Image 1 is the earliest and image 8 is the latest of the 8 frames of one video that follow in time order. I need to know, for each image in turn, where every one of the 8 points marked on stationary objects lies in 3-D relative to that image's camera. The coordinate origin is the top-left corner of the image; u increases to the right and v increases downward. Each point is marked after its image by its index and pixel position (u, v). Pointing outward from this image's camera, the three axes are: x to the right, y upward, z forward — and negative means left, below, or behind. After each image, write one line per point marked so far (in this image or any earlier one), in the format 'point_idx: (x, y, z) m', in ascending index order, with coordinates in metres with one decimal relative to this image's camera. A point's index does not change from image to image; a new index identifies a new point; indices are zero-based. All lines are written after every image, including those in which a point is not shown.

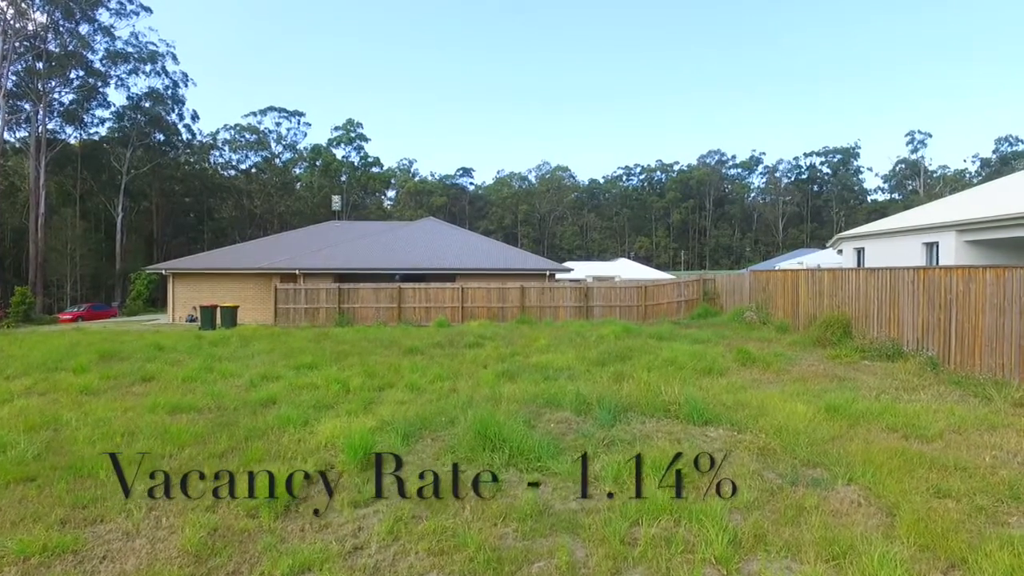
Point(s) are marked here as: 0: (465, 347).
0: (-0.8, -1.1, +11.1) m
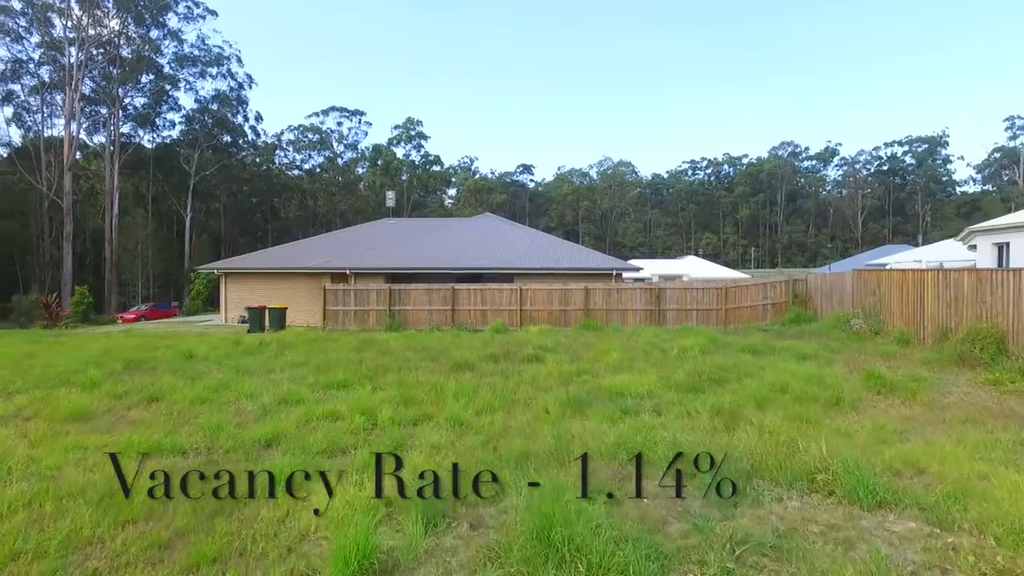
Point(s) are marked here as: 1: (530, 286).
0: (+0.2, -1.1, +9.4) m
1: (+0.5, 0.0, +18.1) m
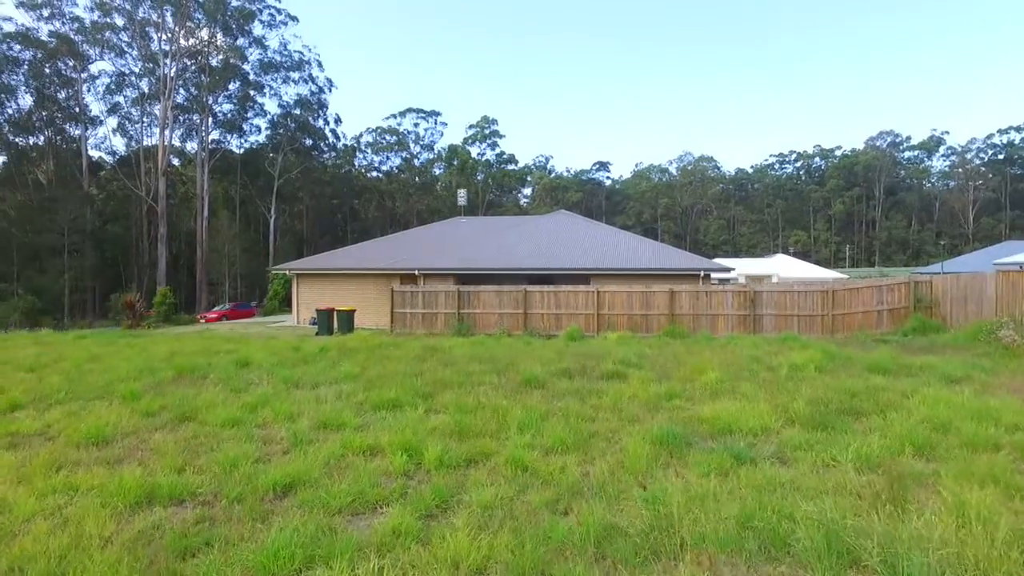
0: (+1.2, -1.2, +8.1) m
1: (+2.6, 0.0, +16.7) m
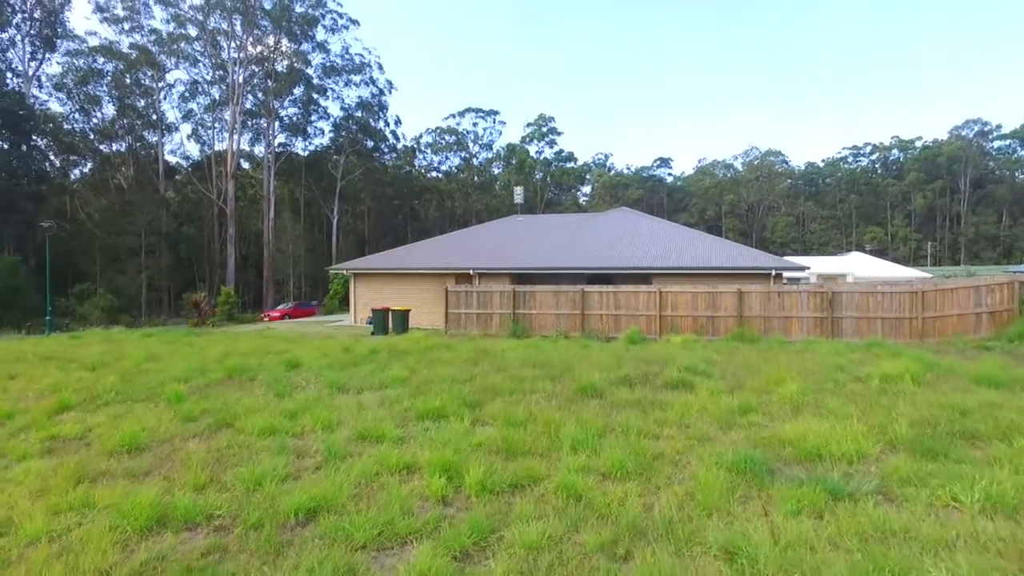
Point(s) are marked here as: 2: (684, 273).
0: (+1.8, -1.2, +7.4) m
1: (+4.0, 0.0, +15.8) m
2: (+5.4, +0.5, +19.8) m
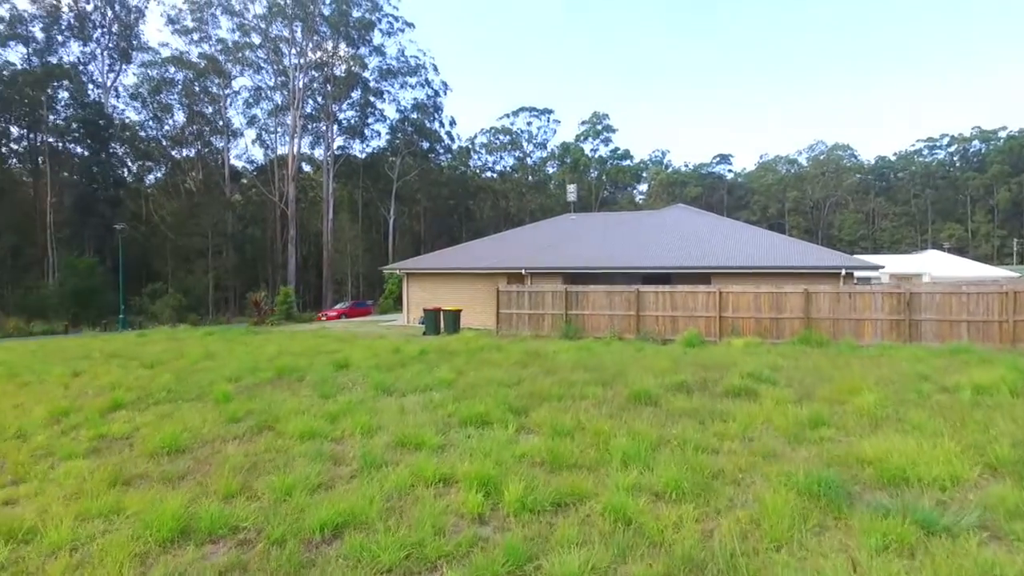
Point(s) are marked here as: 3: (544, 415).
0: (+2.4, -1.2, +6.9) m
1: (+5.2, 0.0, +15.0) m
2: (+7.0, +0.5, +18.9) m
3: (+0.3, -1.3, +6.3) m
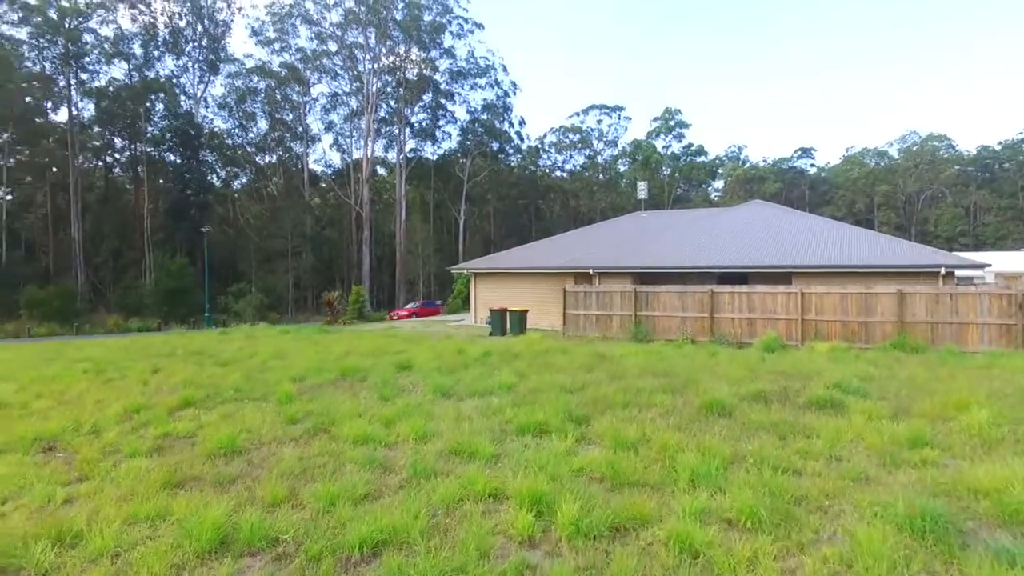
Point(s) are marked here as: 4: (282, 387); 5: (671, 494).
0: (+3.0, -1.2, +6.2) m
1: (+6.8, 0.0, +14.0) m
2: (+8.9, +0.5, +17.7) m
3: (+0.9, -1.3, +5.9) m
4: (-3.2, -1.4, +8.7) m
5: (+1.0, -1.3, +4.1) m
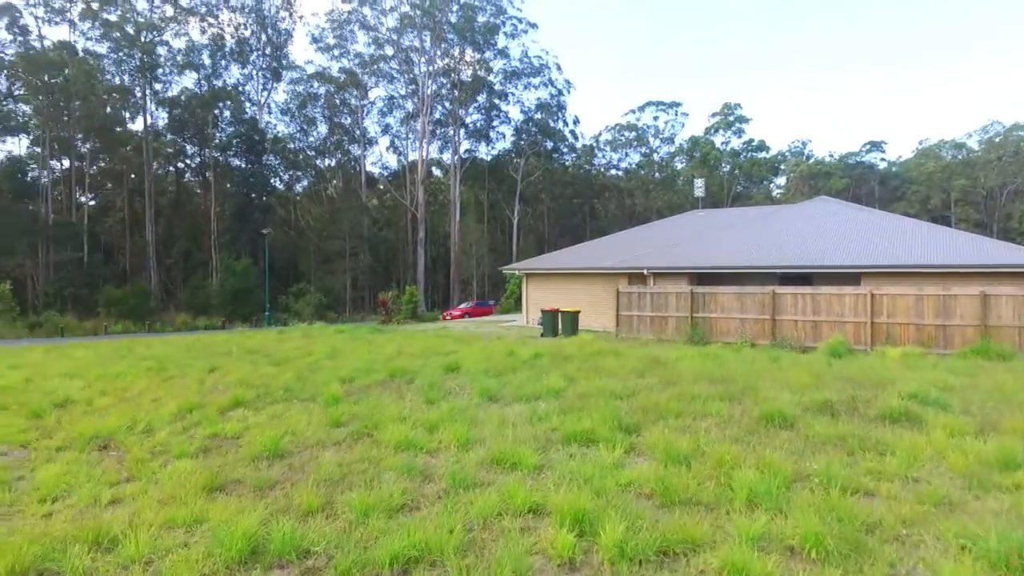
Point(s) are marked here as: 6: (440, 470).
0: (+3.4, -1.2, +5.8) m
1: (+7.8, -0.1, +13.2) m
2: (+10.3, +0.4, +16.6) m
3: (+1.3, -1.3, +5.6) m
4: (-2.5, -1.4, +8.7) m
5: (+1.3, -1.4, +3.8) m
6: (-0.6, -1.4, +4.9) m
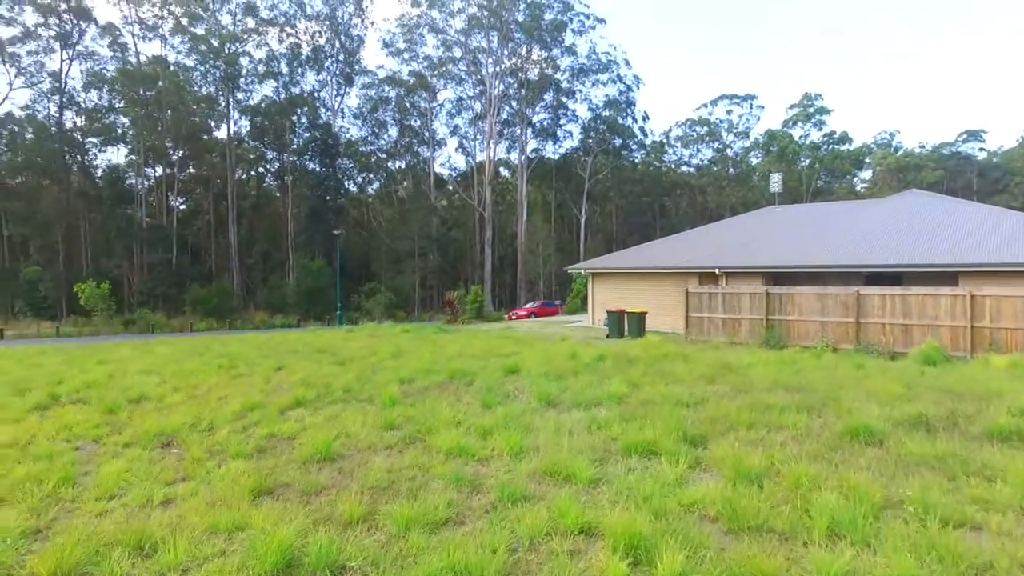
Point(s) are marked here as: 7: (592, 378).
0: (+3.9, -1.2, +5.1) m
1: (+9.1, -0.1, +12.0) m
2: (+11.9, +0.4, +15.2) m
3: (+1.8, -1.3, +5.2) m
4: (-1.7, -1.4, +8.7) m
5: (+1.5, -1.4, +3.3) m
6: (-0.2, -1.4, +4.7) m
7: (+1.2, -1.3, +9.1) m
